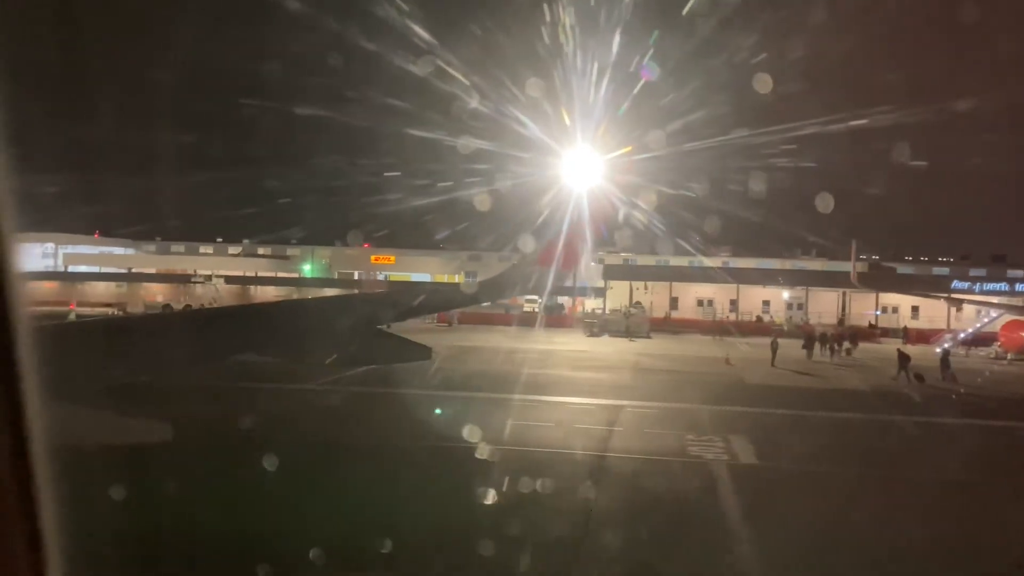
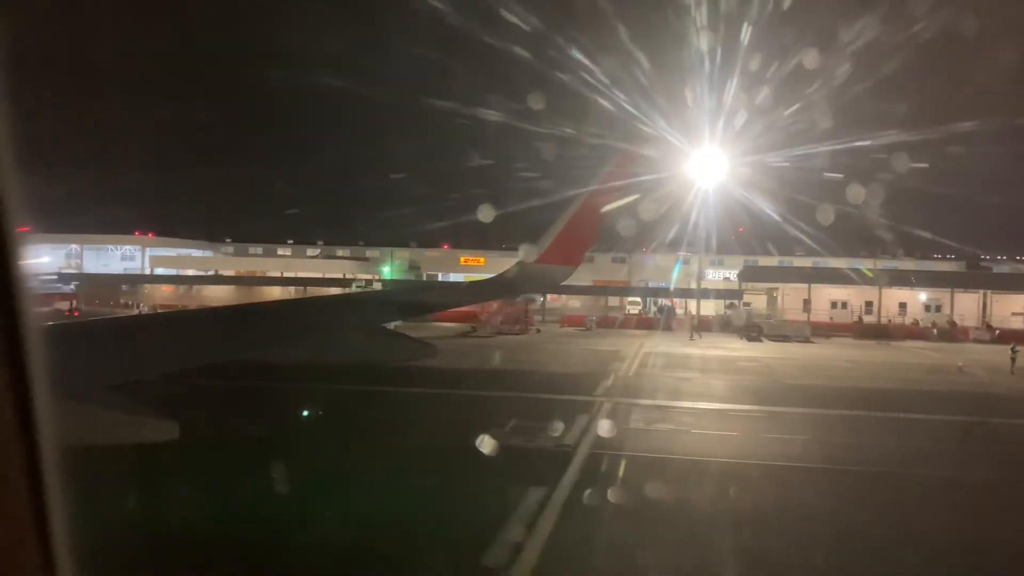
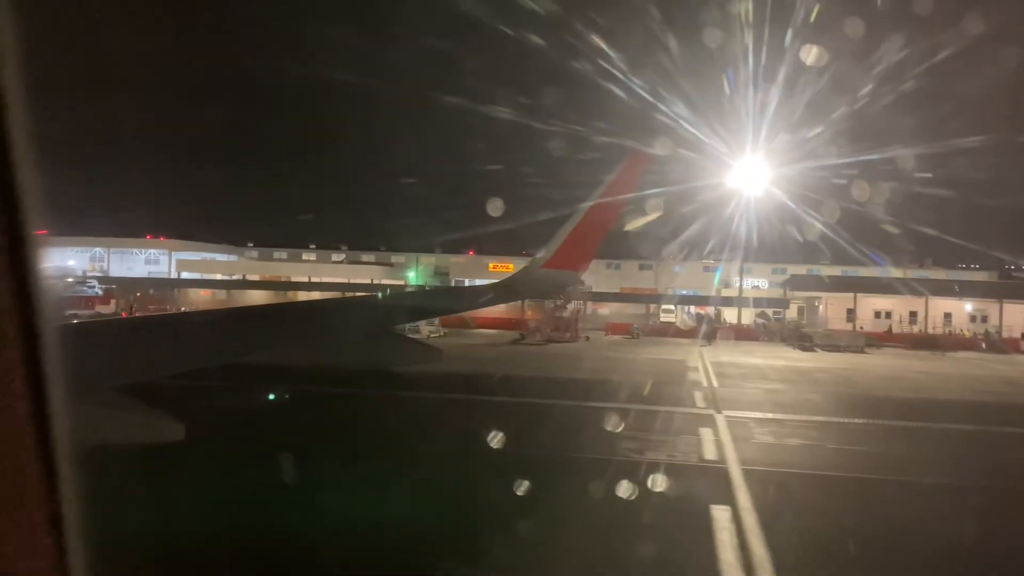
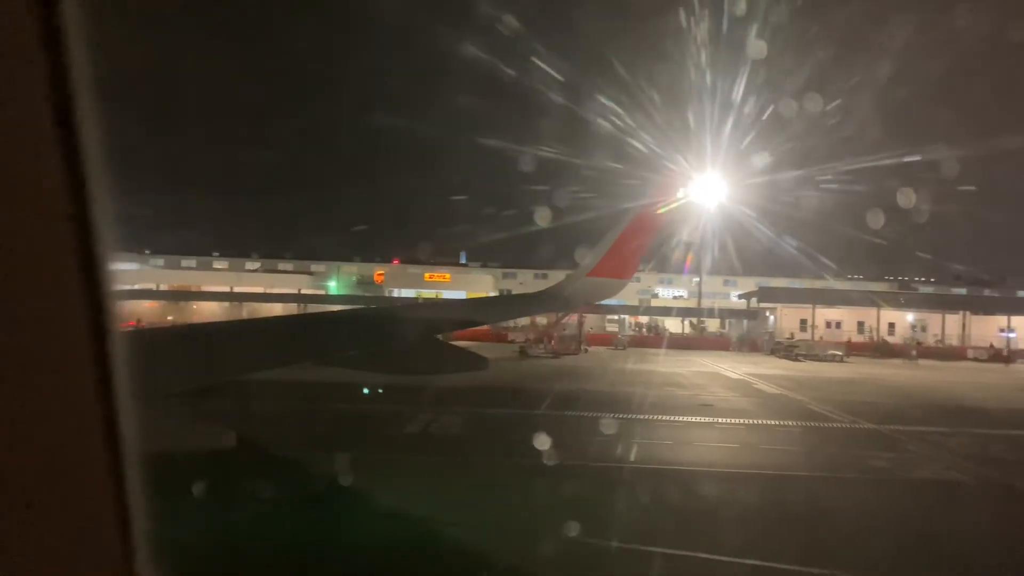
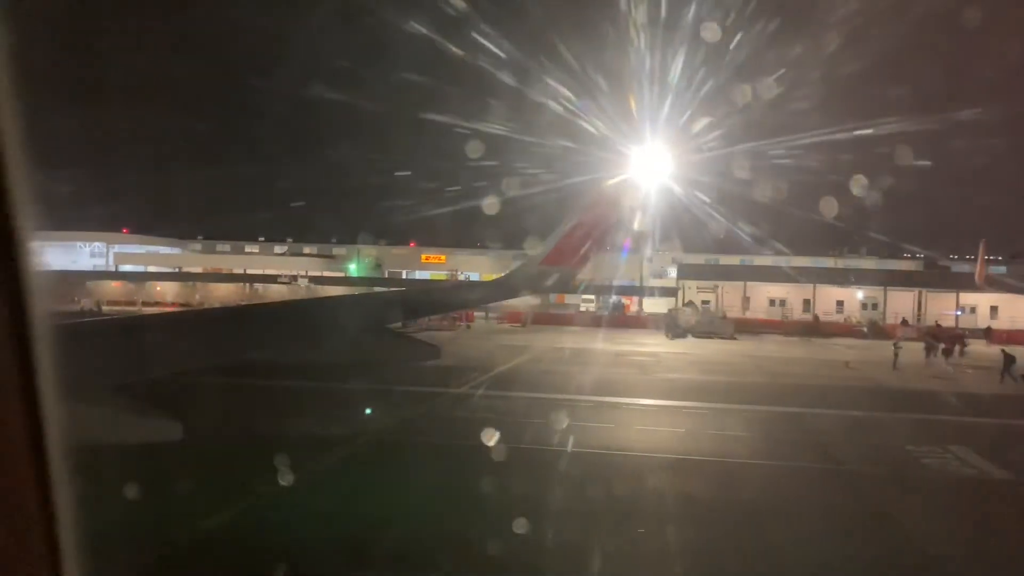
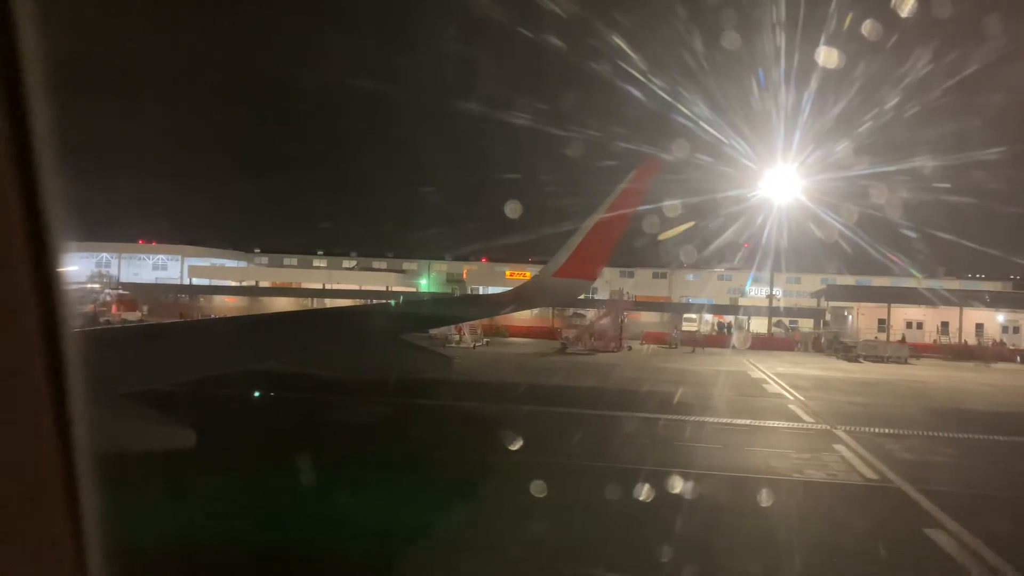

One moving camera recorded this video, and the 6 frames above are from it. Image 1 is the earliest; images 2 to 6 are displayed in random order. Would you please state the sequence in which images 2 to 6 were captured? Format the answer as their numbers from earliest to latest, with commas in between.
5, 2, 3, 6, 4
